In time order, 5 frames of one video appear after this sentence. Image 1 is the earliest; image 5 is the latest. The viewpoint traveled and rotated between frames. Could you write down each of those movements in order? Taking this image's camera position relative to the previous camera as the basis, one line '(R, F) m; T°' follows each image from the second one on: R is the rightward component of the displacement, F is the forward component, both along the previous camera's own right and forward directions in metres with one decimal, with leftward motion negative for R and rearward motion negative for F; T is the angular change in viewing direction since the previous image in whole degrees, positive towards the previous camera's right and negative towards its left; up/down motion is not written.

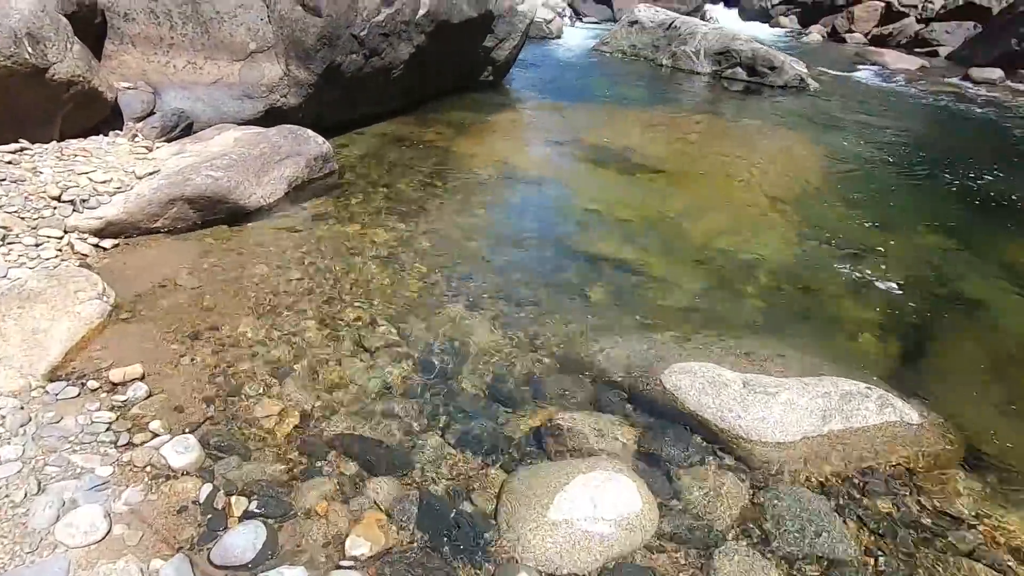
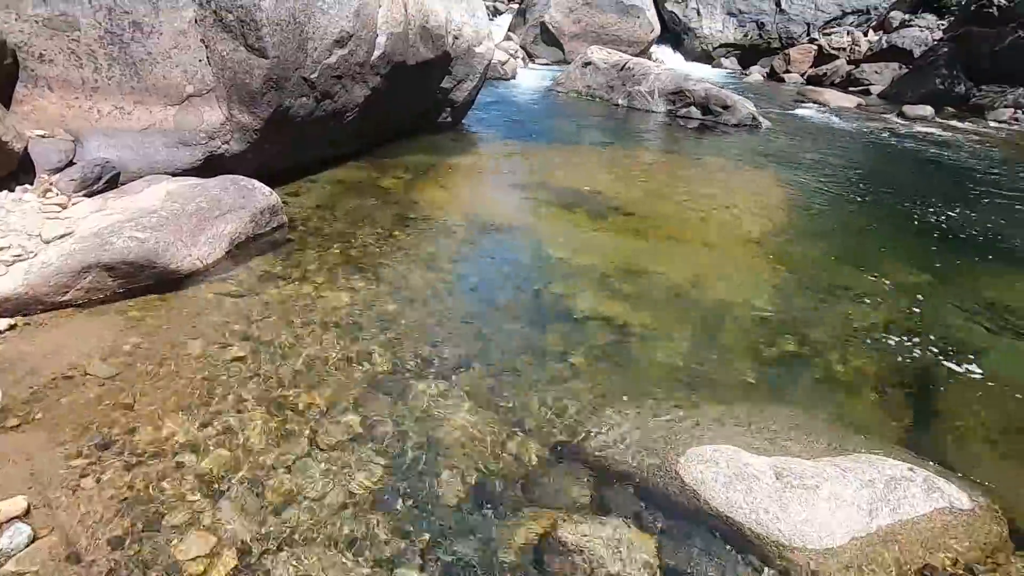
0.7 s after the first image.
(-0.2, +0.7) m; +4°
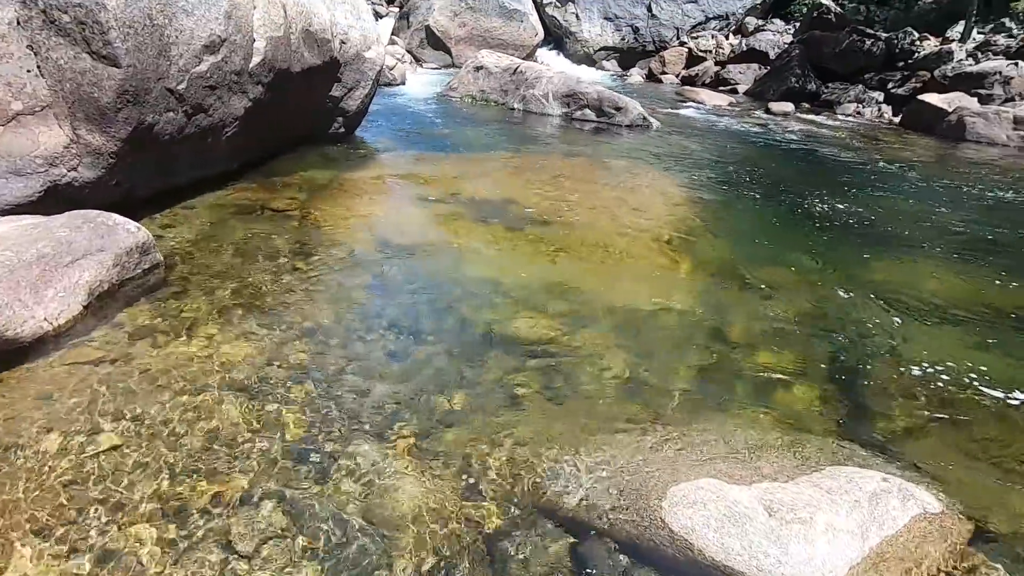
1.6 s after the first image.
(-0.3, +0.6) m; +10°
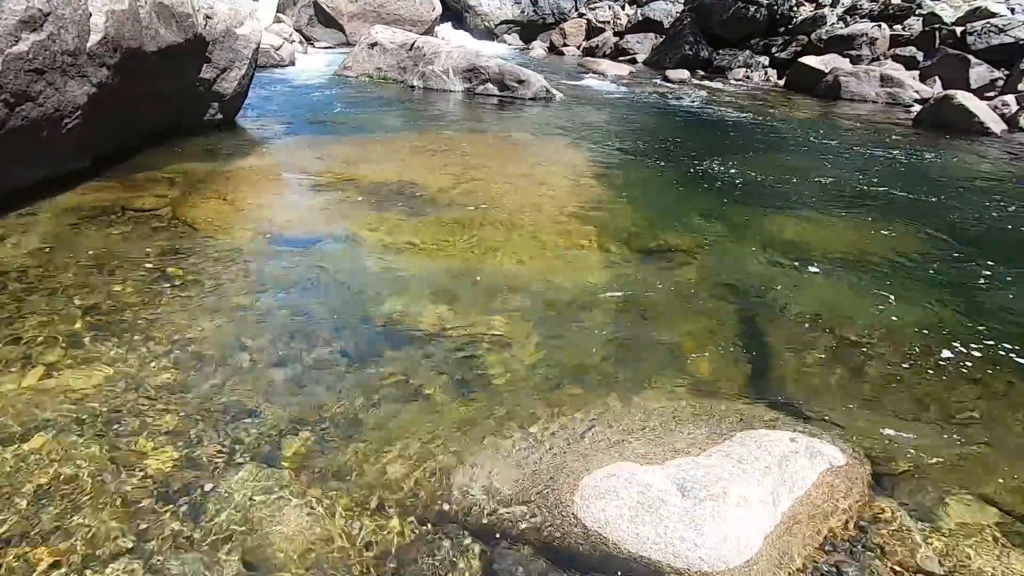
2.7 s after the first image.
(+0.3, +0.4) m; +8°
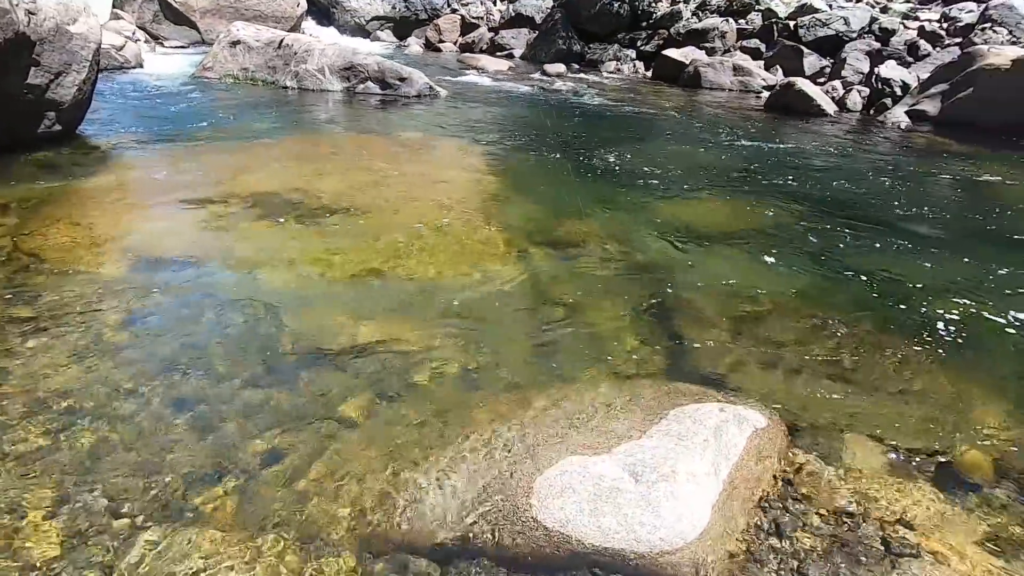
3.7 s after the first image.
(-0.2, +0.1) m; +11°
